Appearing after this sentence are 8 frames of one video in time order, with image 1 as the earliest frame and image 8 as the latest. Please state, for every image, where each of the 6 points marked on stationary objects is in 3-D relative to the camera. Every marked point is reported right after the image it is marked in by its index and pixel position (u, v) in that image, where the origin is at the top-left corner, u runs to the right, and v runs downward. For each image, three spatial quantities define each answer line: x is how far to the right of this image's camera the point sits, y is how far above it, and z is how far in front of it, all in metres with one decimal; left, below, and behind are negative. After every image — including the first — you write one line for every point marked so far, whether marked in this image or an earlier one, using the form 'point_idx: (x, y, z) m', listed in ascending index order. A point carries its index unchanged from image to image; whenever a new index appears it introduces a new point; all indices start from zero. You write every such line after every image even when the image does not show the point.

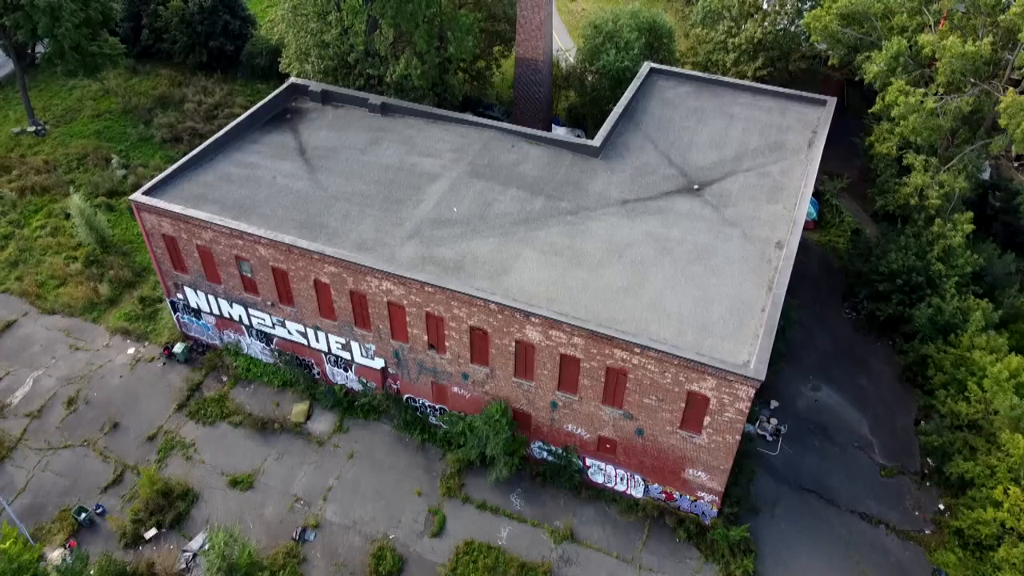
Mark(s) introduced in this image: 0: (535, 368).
0: (+0.6, -2.0, +19.8) m
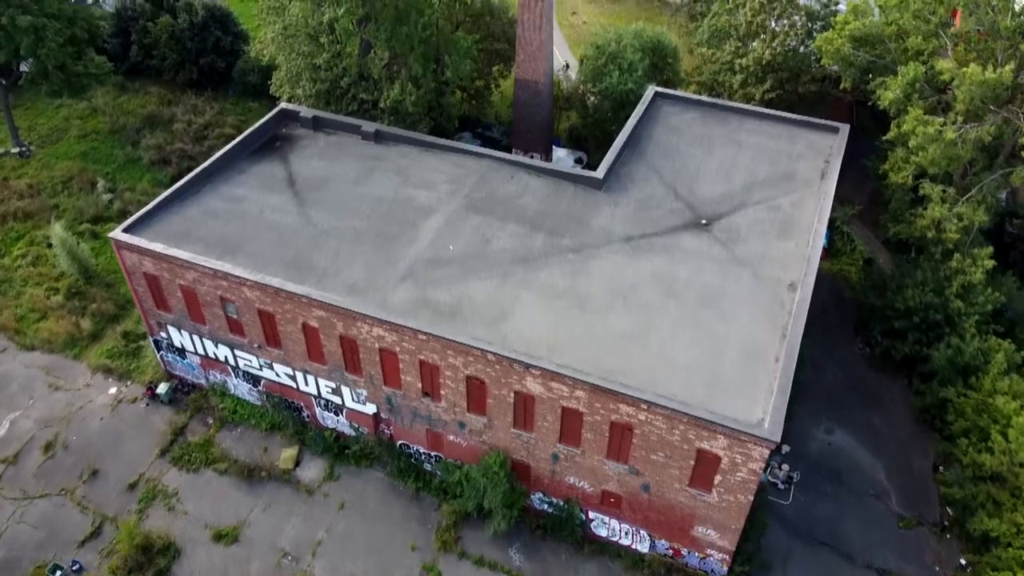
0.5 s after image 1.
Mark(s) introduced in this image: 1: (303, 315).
0: (+0.5, -3.0, +18.7) m
1: (-5.1, -0.7, +19.7) m
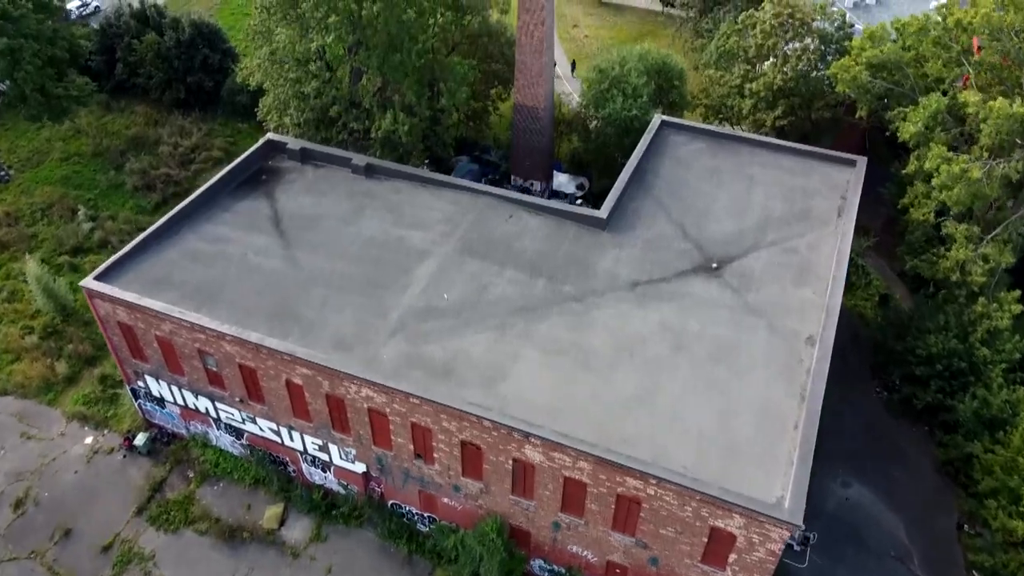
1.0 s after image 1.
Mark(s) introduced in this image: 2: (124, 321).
0: (+0.5, -4.3, +17.4) m
1: (-5.1, -1.9, +18.4) m
2: (-9.5, -0.8, +19.9) m
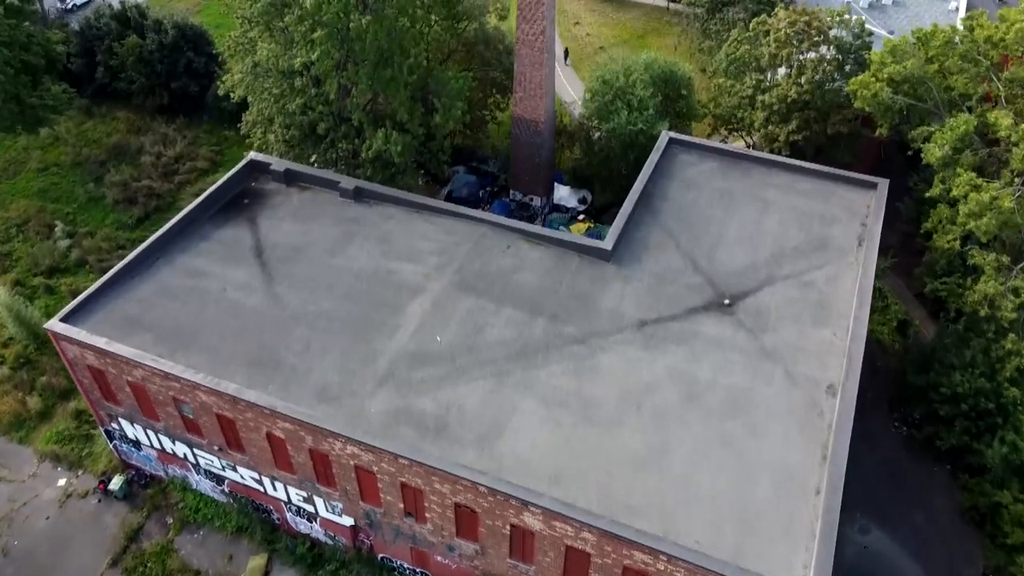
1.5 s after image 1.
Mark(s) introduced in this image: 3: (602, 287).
0: (+0.4, -5.3, +16.1) m
1: (-5.2, -2.9, +17.0) m
2: (-9.6, -1.8, +18.5) m
3: (+2.2, 0.0, +19.9) m
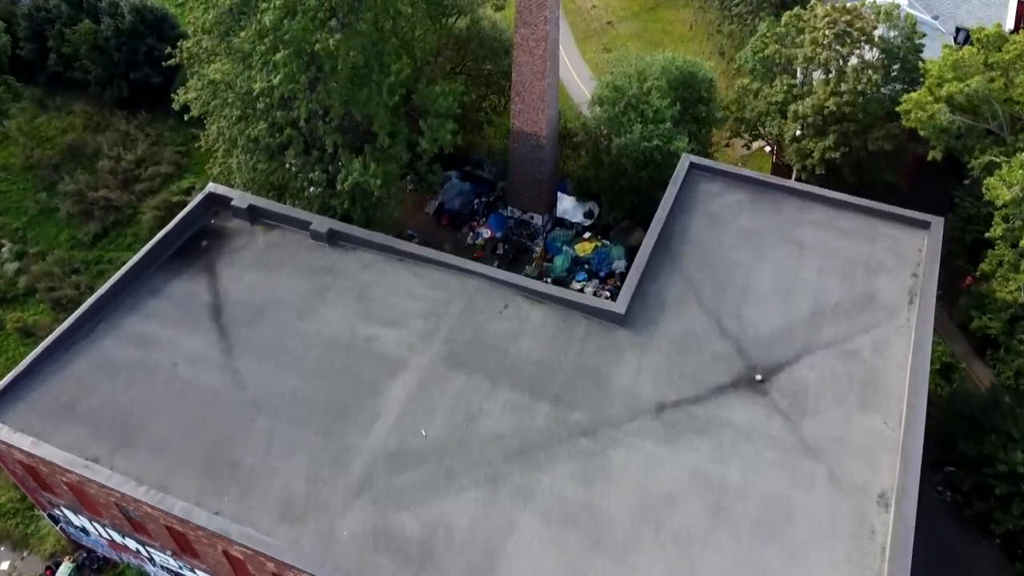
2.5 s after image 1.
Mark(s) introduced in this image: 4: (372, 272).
0: (+0.4, -7.1, +13.8) m
1: (-5.2, -4.6, +14.5) m
2: (-9.6, -3.4, +15.9) m
3: (+2.1, -1.5, +17.2) m
4: (-3.2, +0.4, +18.7) m
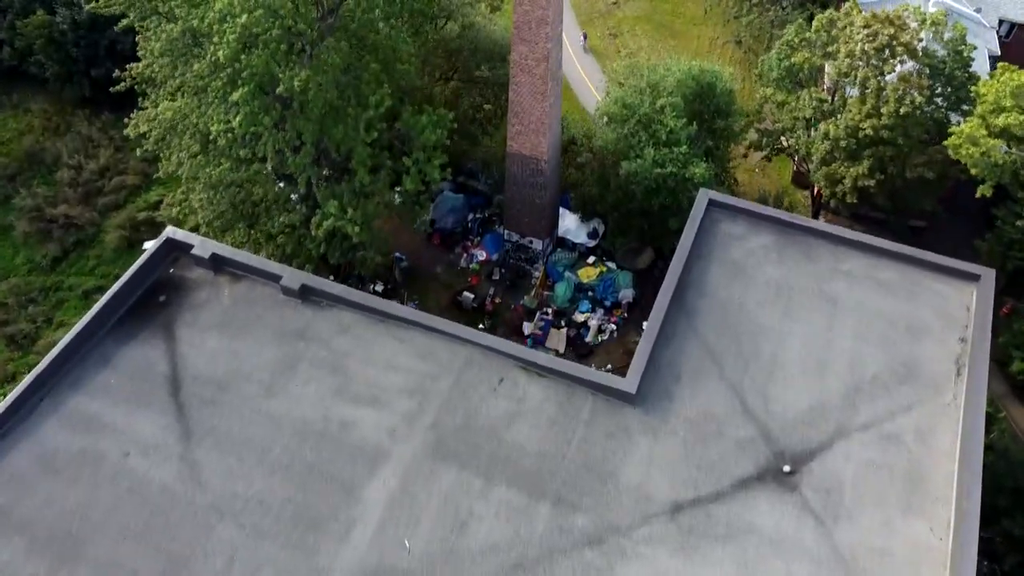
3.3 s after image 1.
0: (+0.3, -8.8, +12.2) m
1: (-5.3, -6.3, +12.8) m
2: (-9.7, -5.0, +14.1) m
3: (+2.1, -3.0, +15.2) m
4: (-3.3, -1.0, +16.6) m
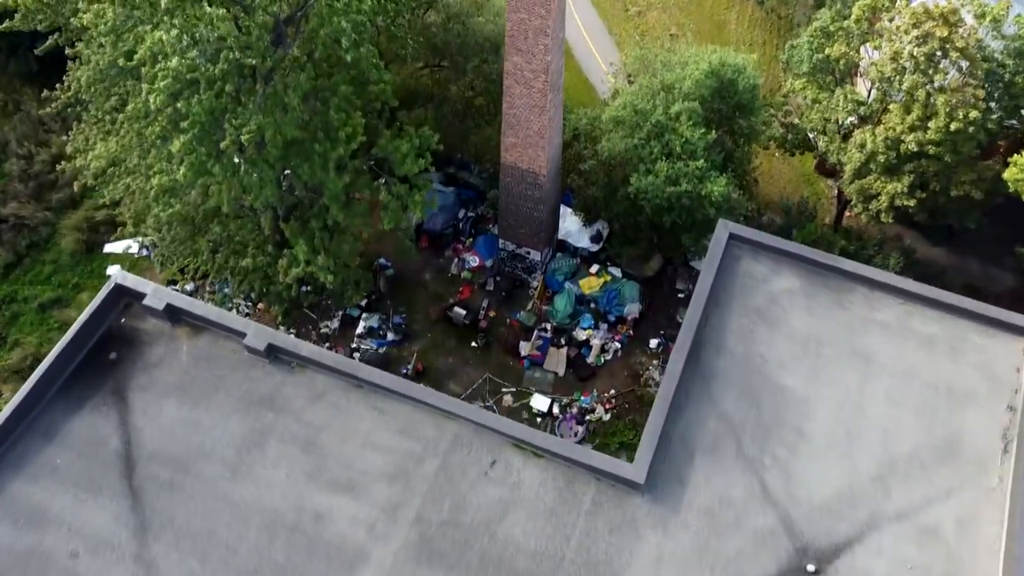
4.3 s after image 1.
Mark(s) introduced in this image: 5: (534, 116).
0: (+0.2, -10.4, +11.3) m
1: (-5.4, -7.9, +11.6) m
2: (-9.8, -6.4, +12.7) m
3: (+2.0, -4.3, +13.6) m
4: (-3.4, -2.2, +14.8) m
5: (+0.4, +3.6, +16.9) m
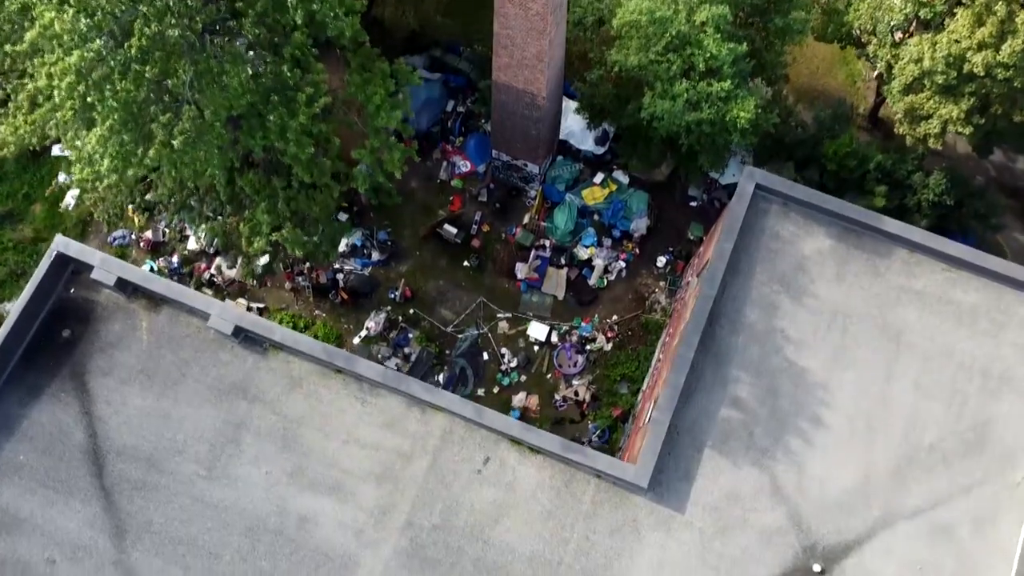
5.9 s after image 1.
0: (+0.2, -10.7, +12.5) m
1: (-5.5, -8.2, +12.0) m
2: (-9.9, -6.5, +12.7) m
3: (+1.9, -4.2, +13.0) m
4: (-3.5, -1.8, +13.6) m
5: (+0.3, +4.3, +14.1) m
